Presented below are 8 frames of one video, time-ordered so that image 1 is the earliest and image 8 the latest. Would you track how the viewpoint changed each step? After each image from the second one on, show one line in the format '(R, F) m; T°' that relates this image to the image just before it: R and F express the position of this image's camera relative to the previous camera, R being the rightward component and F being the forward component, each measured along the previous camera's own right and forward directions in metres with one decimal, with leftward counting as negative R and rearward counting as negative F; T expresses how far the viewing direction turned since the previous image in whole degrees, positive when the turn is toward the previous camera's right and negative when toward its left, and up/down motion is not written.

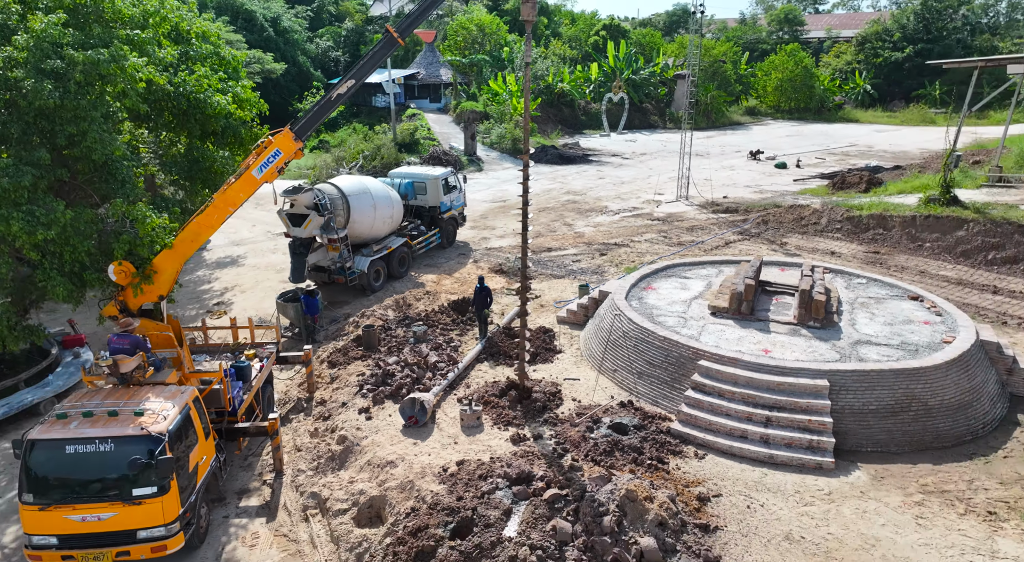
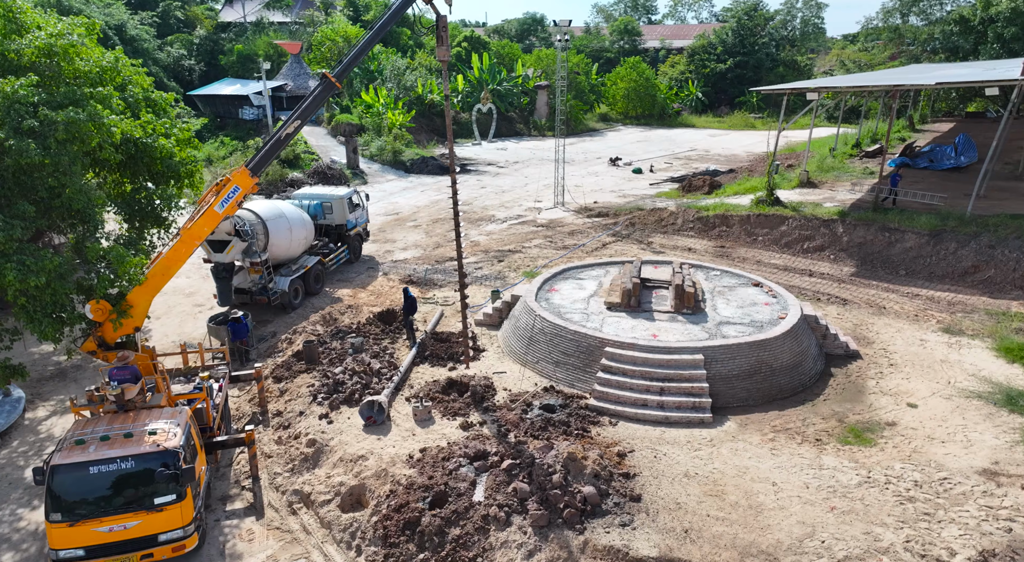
(-1.1, -1.4) m; +12°
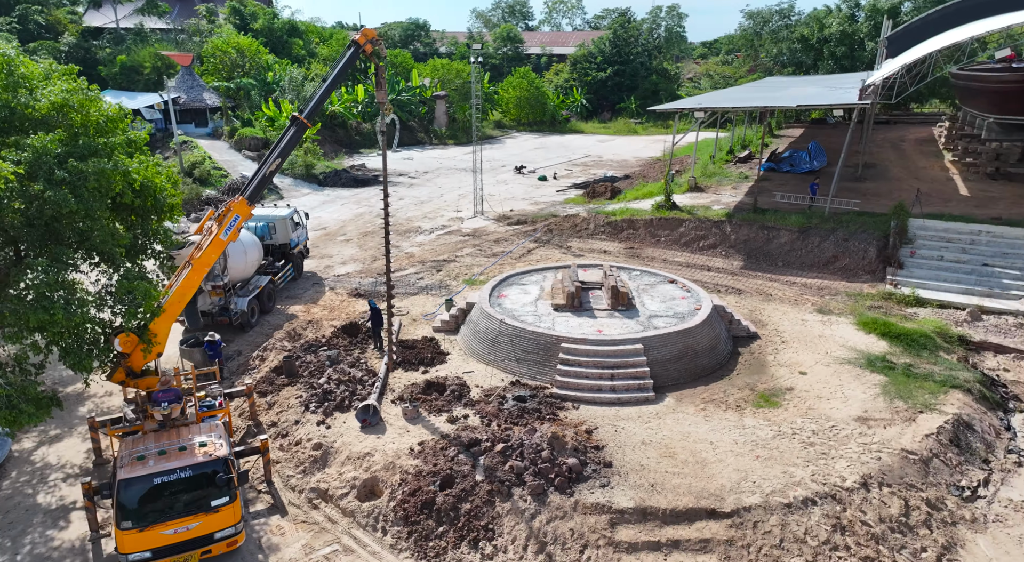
(-1.4, -1.3) m; +10°
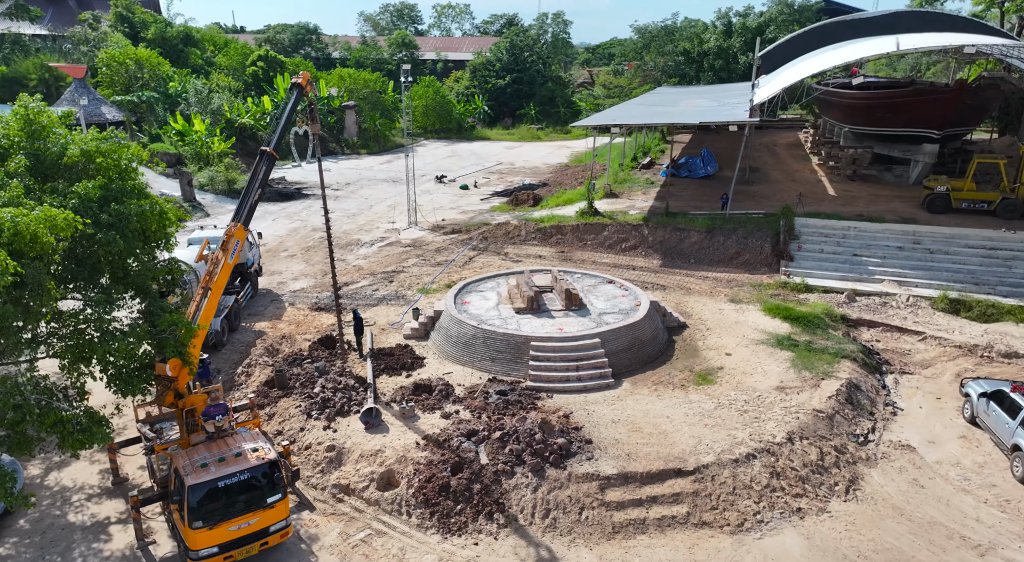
(-1.6, -1.3) m; +9°
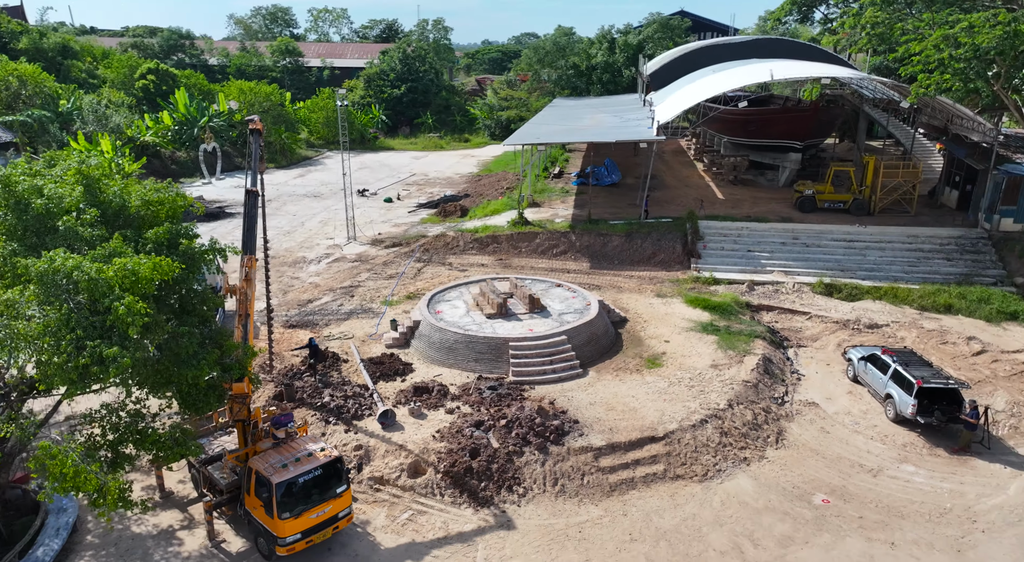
(-2.2, -1.7) m; +10°
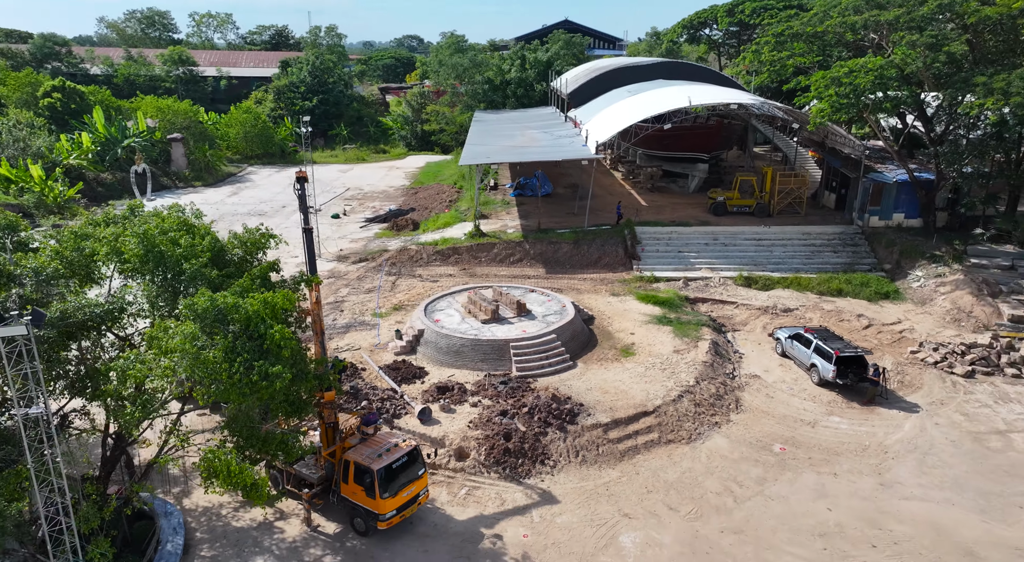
(-2.8, -2.1) m; +10°
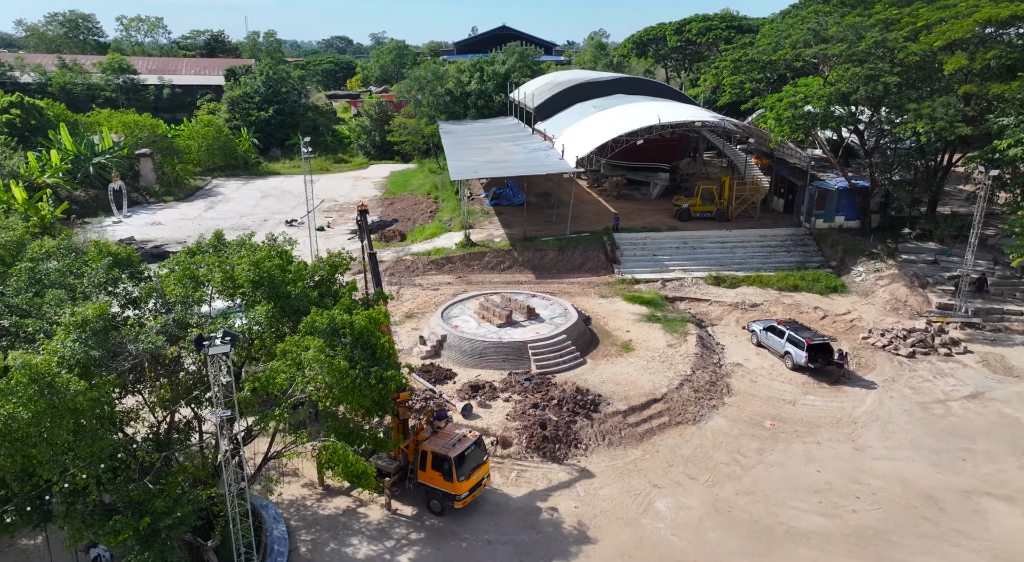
(-2.4, -1.8) m; +6°
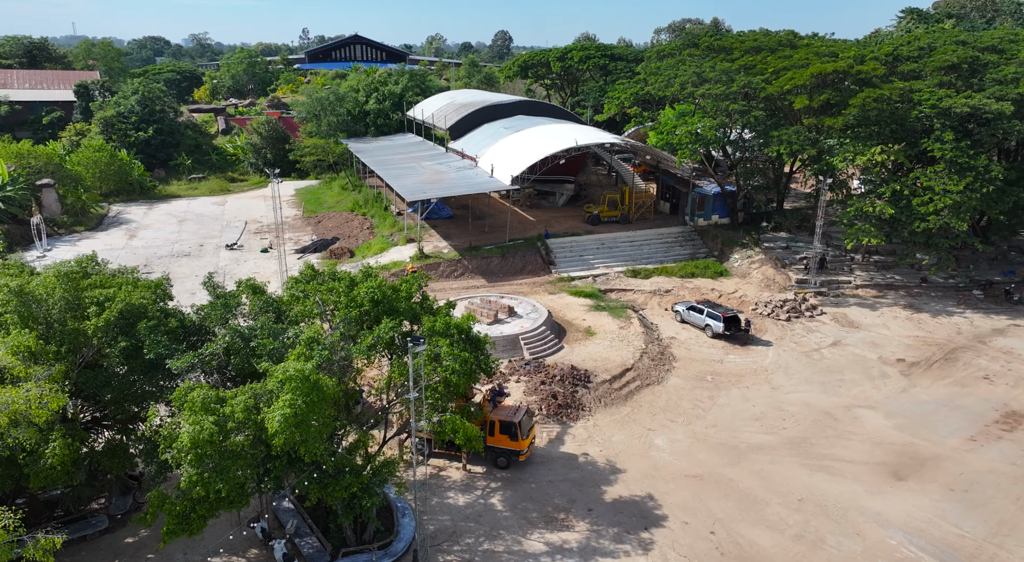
(-5.0, -3.6) m; +13°
